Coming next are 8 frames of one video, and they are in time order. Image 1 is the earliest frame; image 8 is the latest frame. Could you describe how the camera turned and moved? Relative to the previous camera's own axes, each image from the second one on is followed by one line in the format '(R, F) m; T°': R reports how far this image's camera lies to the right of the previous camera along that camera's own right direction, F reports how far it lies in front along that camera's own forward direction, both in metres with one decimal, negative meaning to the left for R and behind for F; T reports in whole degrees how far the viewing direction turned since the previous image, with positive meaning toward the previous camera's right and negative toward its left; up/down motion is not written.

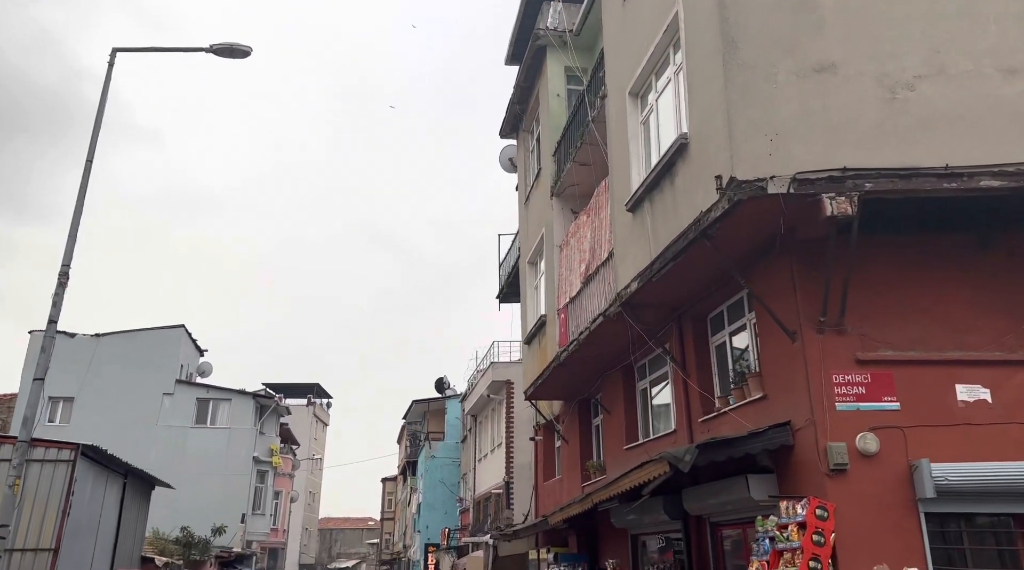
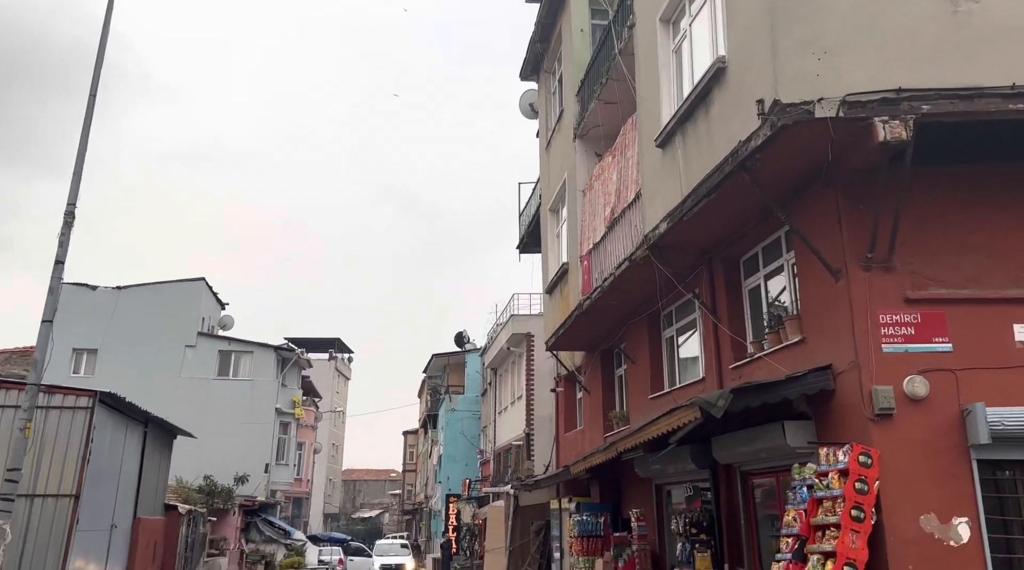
(0.0, +0.4) m; -1°
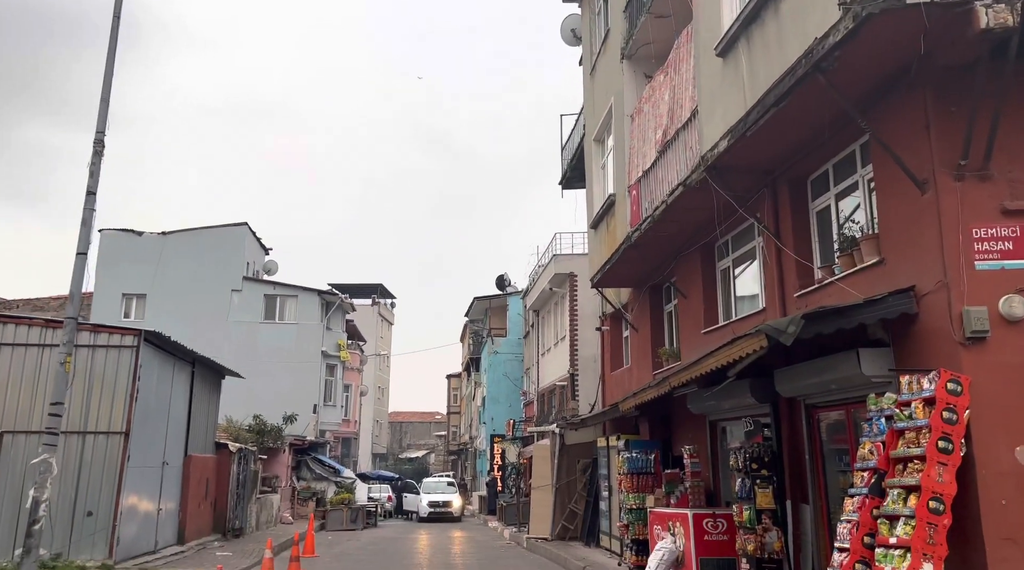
(-0.1, +0.5) m; -3°
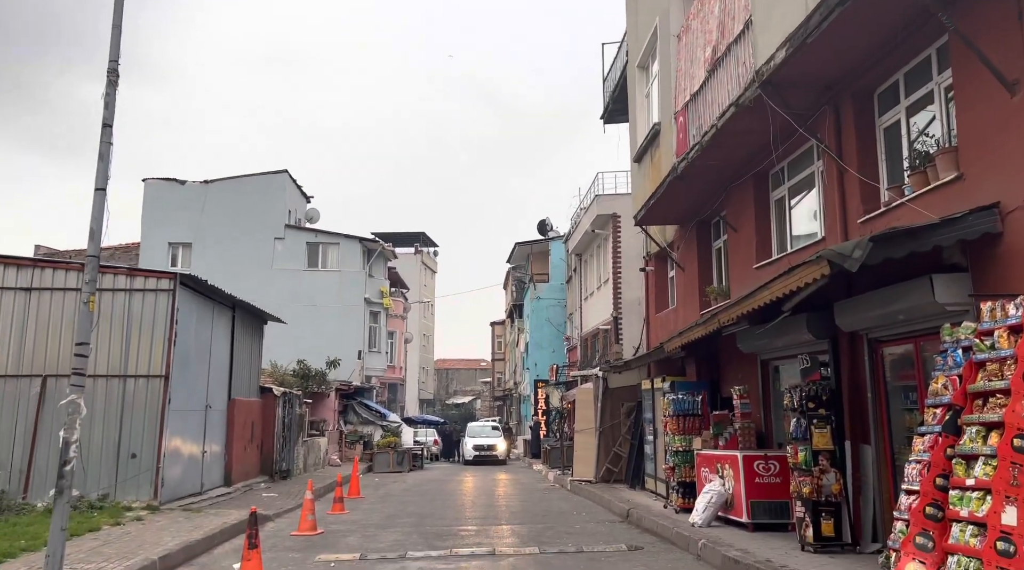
(0.0, +0.5) m; -3°
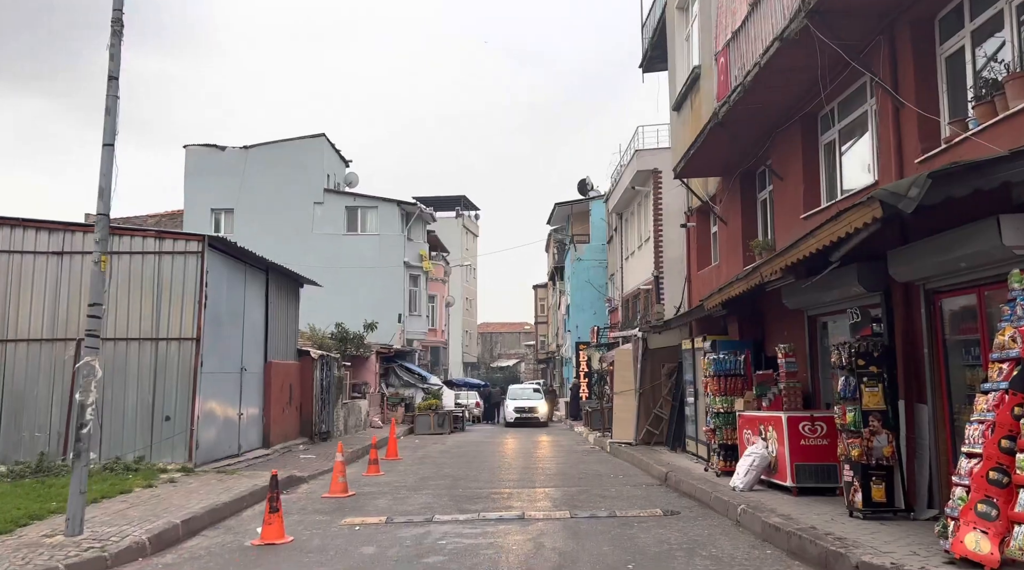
(+0.2, +0.5) m; -3°
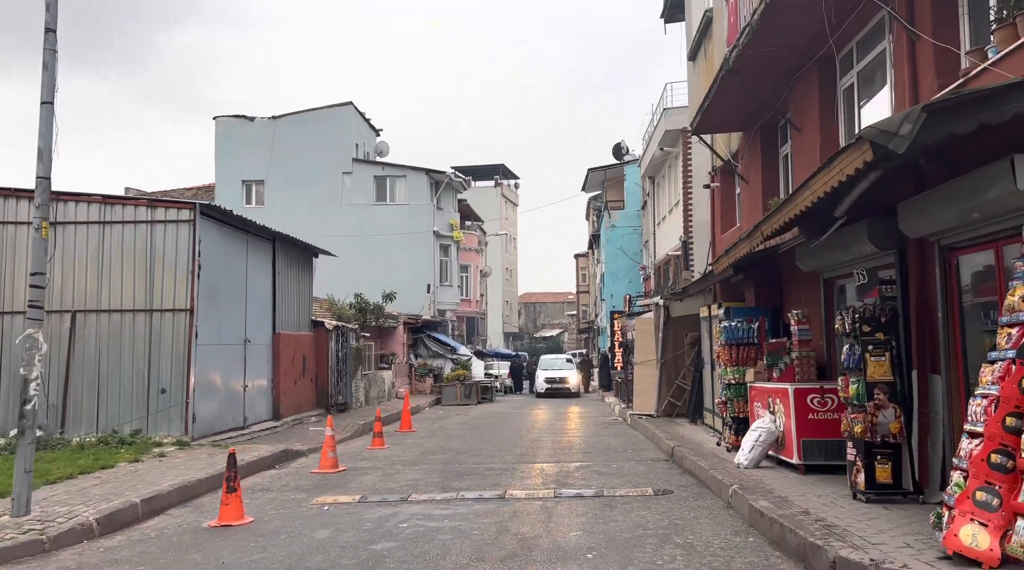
(+0.7, +0.7) m; -3°
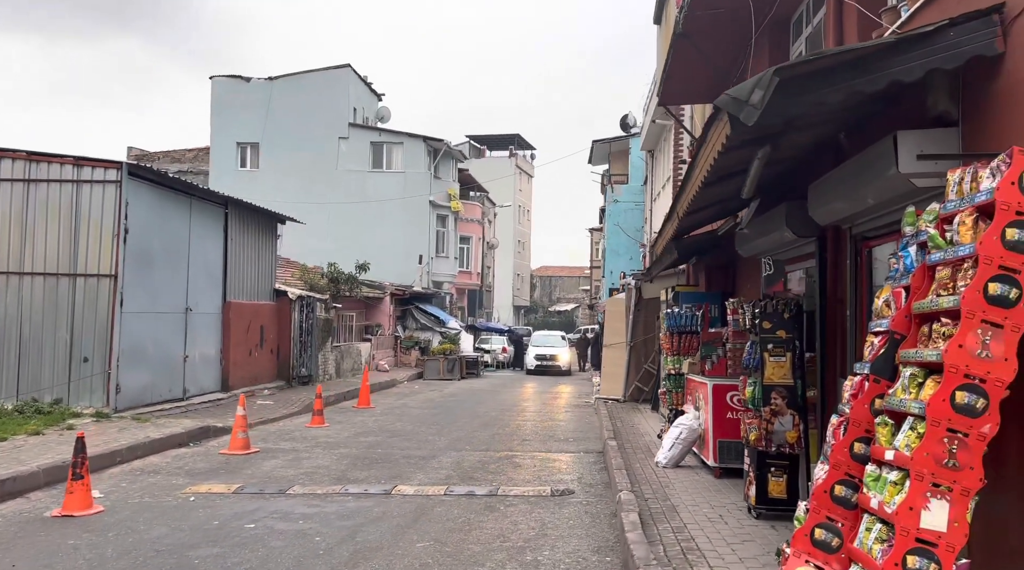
(+1.1, +0.8) m; -1°
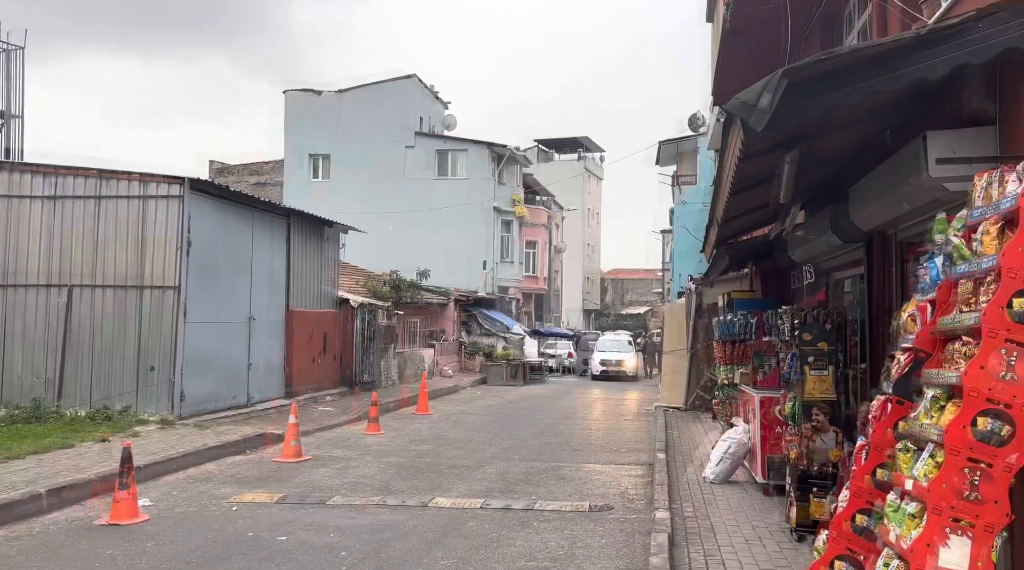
(+0.3, +0.1) m; -5°
